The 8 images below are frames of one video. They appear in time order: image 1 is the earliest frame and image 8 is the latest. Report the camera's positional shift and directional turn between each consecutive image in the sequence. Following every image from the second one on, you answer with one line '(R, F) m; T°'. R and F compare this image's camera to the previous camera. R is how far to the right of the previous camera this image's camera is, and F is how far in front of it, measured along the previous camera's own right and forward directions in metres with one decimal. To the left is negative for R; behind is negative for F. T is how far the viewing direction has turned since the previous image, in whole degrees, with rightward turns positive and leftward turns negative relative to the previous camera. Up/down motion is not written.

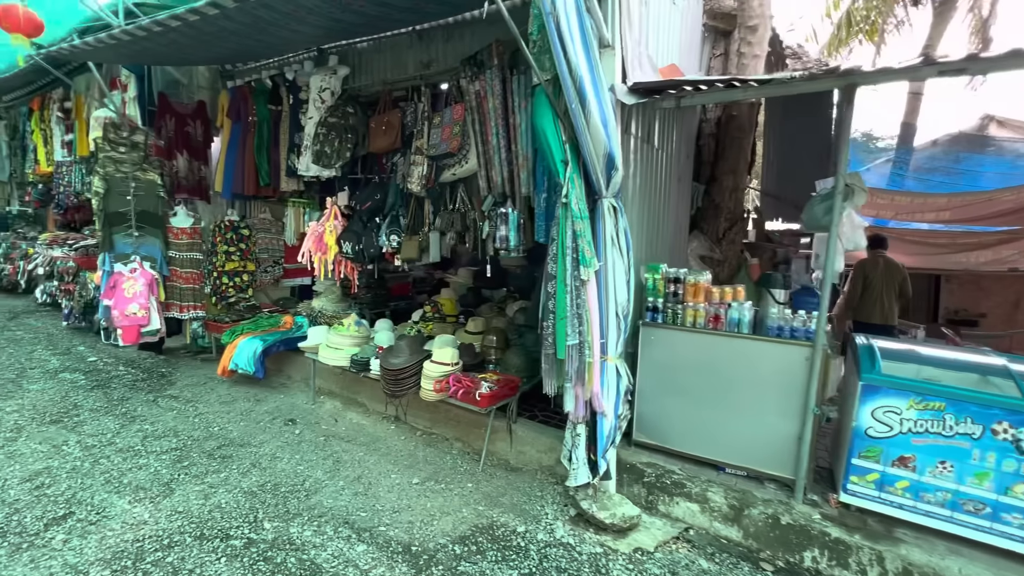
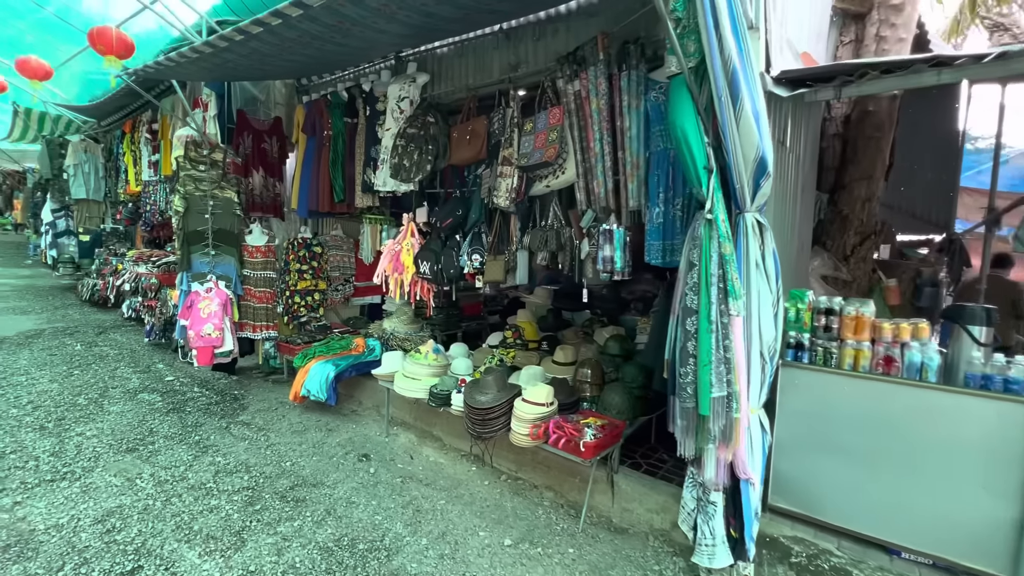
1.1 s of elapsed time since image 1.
(-0.3, +0.4) m; -6°
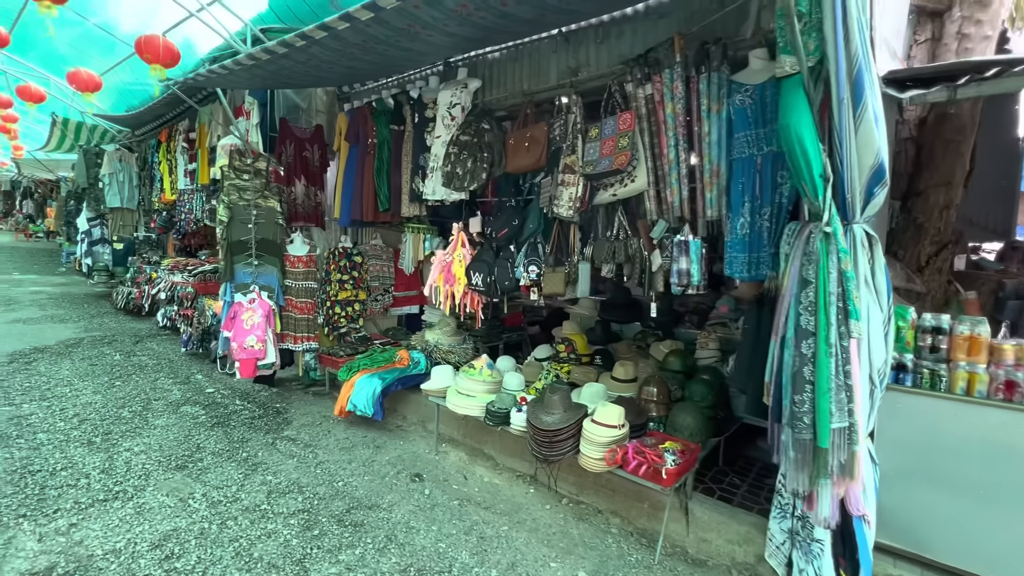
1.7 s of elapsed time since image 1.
(-0.3, +0.1) m; -2°
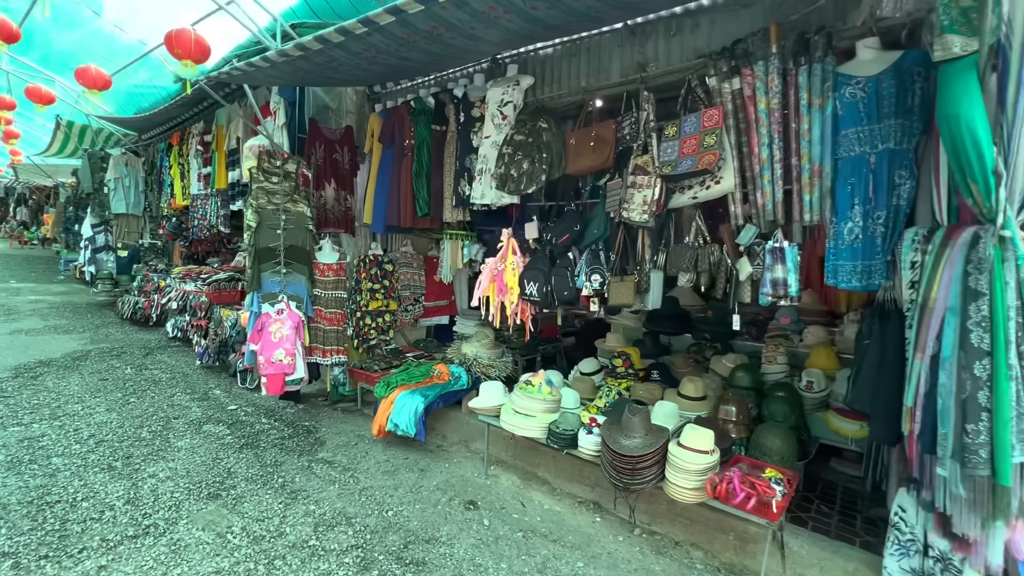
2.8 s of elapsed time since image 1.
(-0.4, +0.2) m; +1°
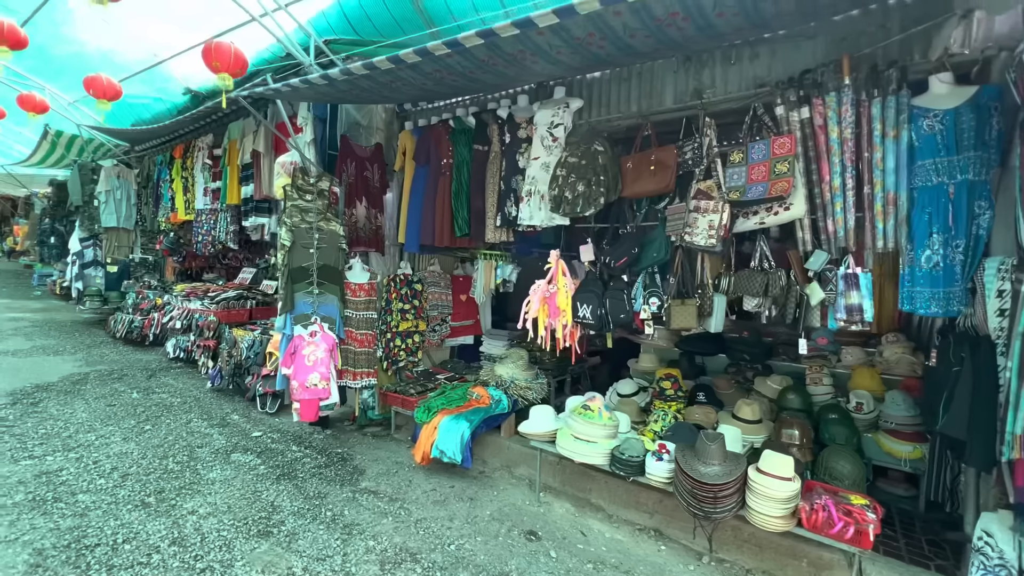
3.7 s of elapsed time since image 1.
(-0.5, +0.1) m; +3°
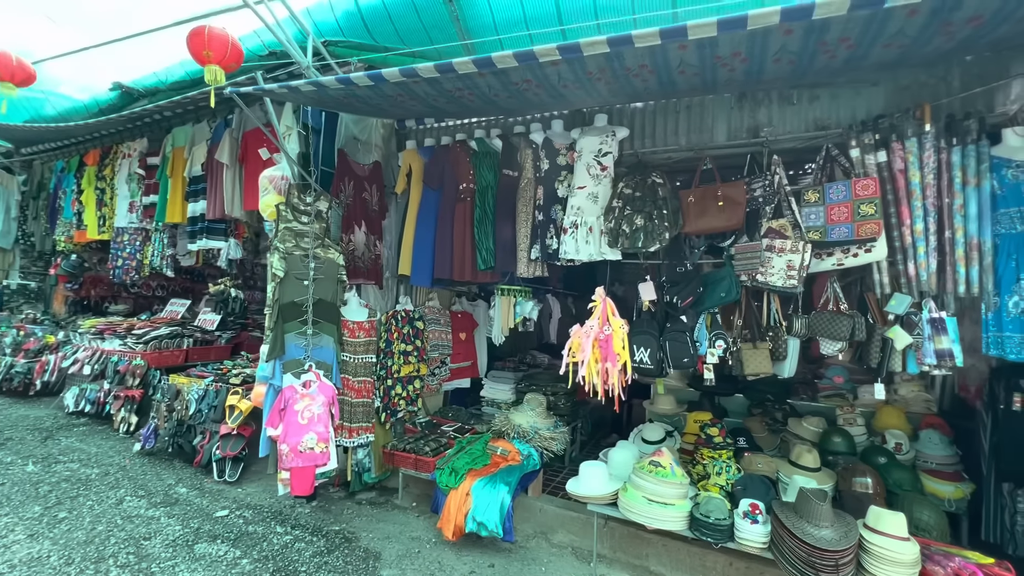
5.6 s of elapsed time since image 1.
(-0.8, +0.4) m; +10°
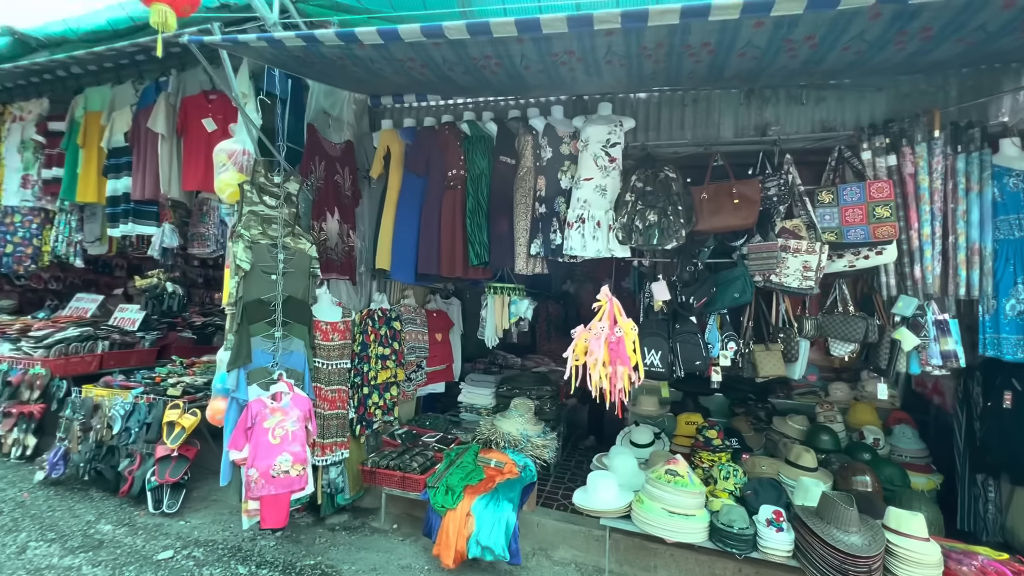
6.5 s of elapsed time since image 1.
(-0.4, +0.3) m; +8°
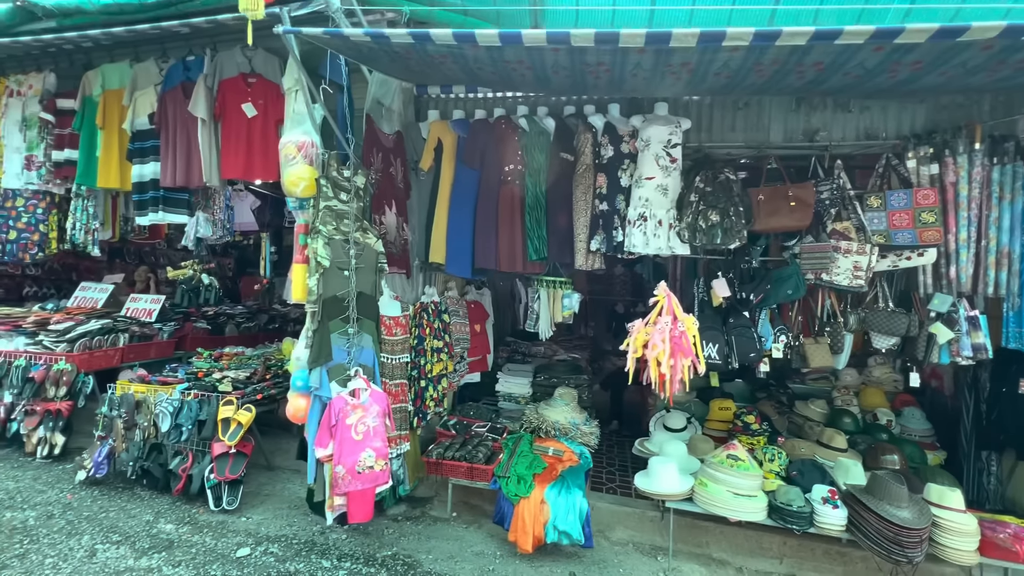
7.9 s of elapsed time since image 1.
(-0.6, 0.0) m; +5°
